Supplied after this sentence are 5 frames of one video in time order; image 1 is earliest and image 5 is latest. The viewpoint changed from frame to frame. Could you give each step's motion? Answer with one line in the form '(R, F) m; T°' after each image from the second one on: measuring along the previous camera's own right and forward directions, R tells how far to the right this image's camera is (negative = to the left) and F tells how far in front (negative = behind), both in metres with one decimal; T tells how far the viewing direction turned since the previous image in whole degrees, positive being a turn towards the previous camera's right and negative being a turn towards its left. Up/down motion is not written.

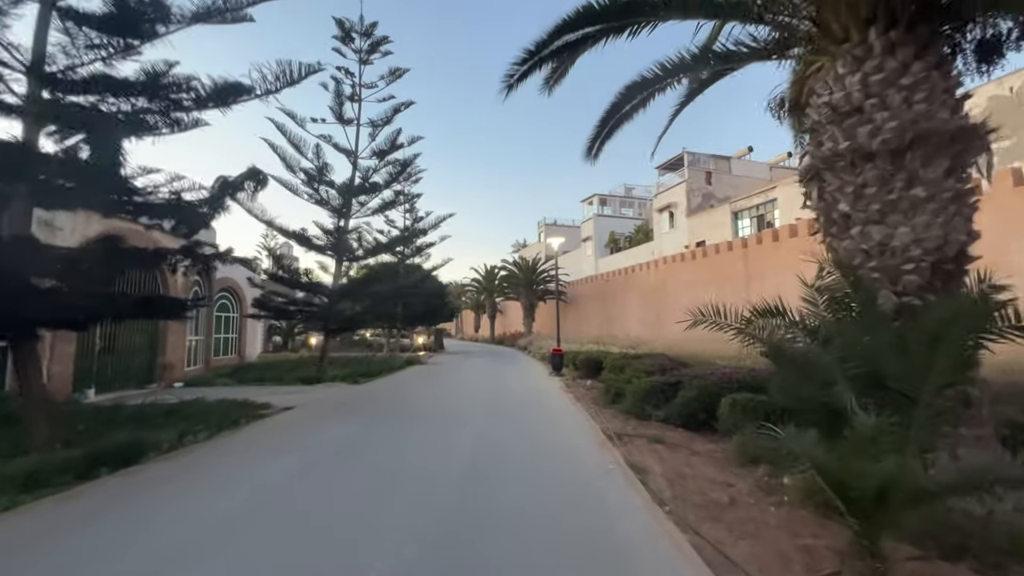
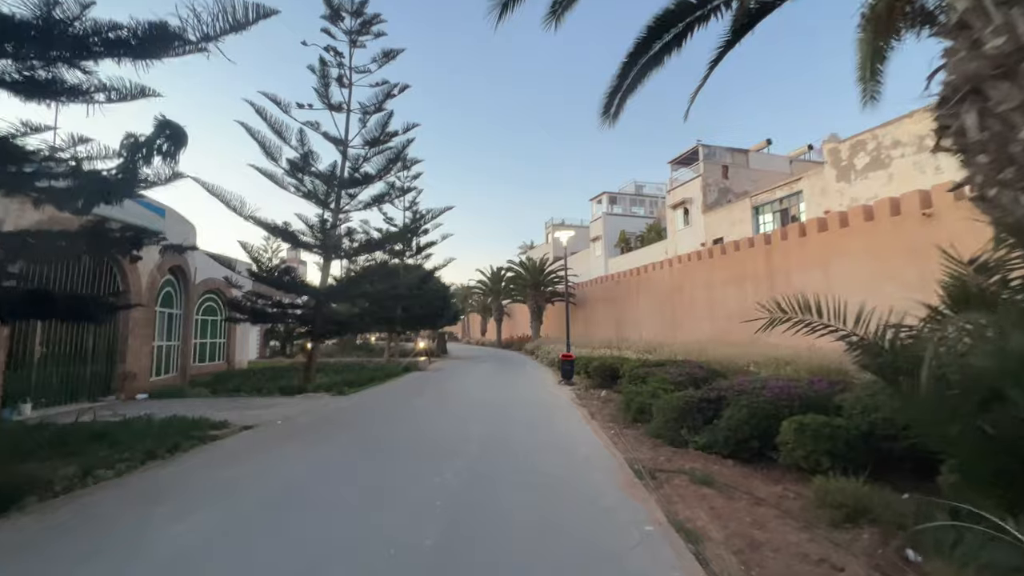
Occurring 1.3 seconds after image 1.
(+0.1, +1.4) m; -1°
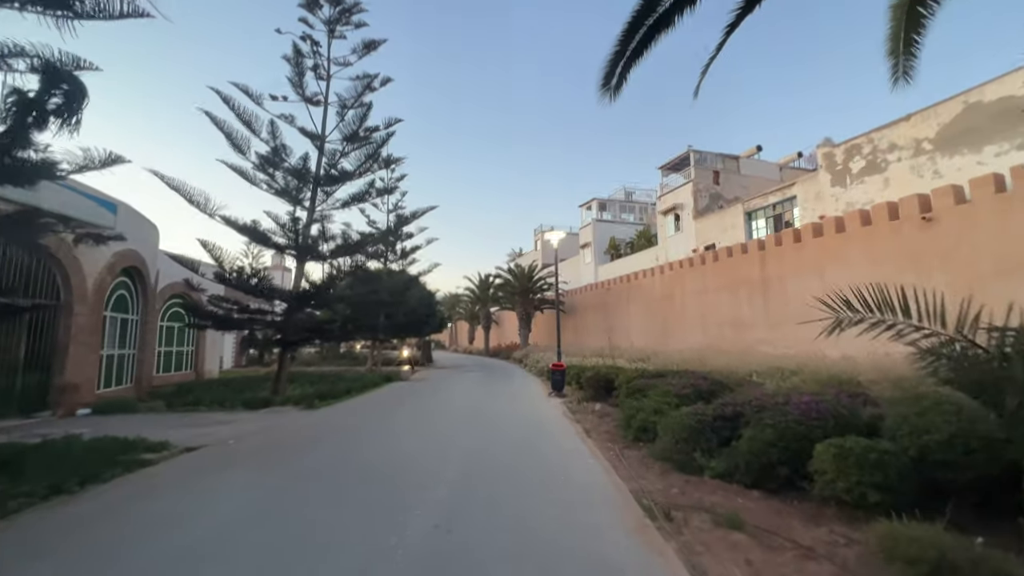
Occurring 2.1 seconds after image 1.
(0.0, +0.8) m; +1°
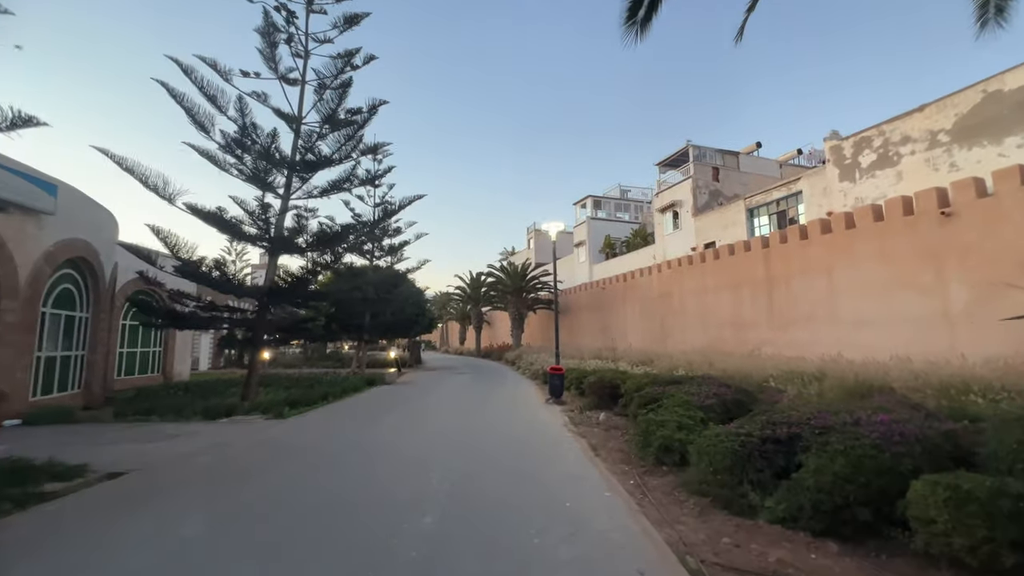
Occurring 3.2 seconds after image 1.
(-0.1, +1.1) m; +1°
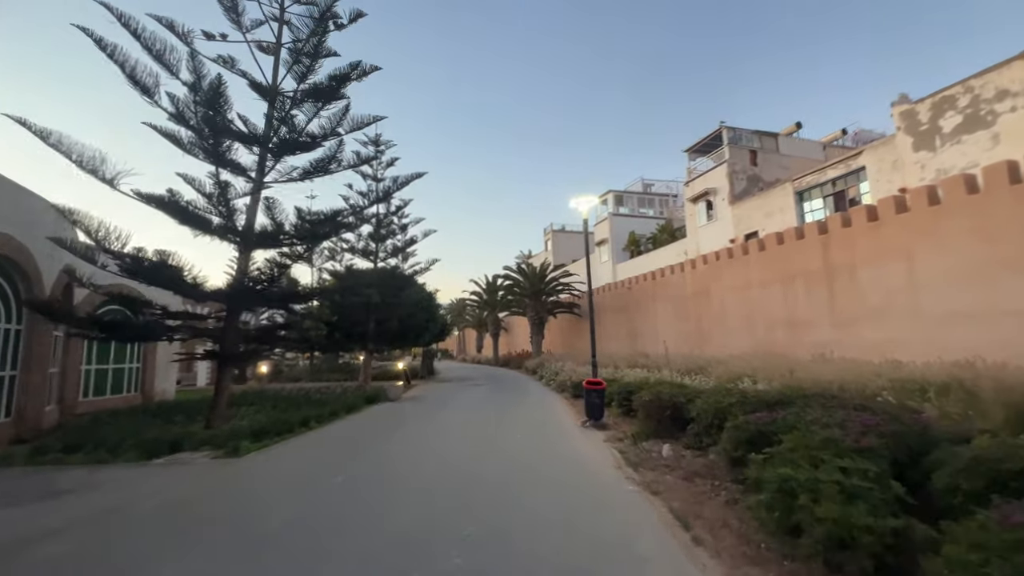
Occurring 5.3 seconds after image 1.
(-0.1, +2.3) m; -2°
